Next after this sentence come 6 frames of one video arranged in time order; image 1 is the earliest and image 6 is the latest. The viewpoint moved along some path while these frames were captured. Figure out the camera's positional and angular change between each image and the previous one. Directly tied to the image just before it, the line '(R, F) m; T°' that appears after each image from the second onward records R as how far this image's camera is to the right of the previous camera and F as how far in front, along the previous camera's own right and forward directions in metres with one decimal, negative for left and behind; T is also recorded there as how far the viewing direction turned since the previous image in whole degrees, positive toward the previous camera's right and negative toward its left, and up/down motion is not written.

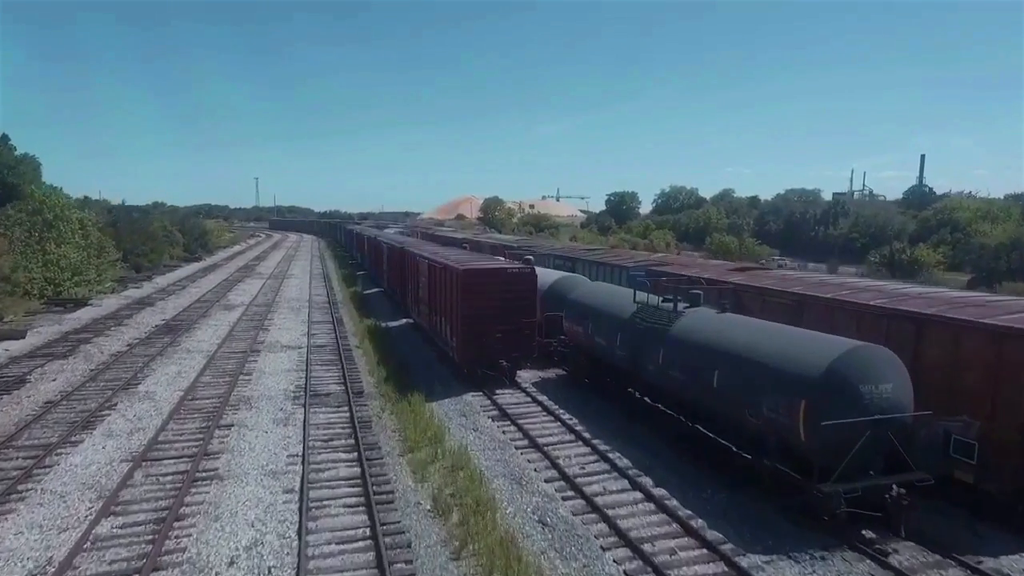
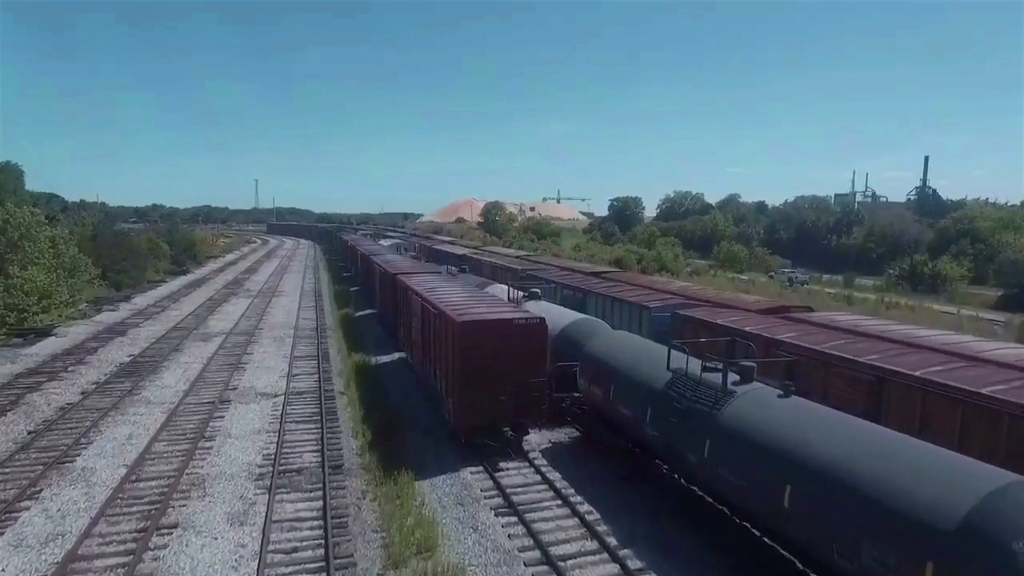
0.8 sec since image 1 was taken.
(-0.1, +2.3) m; 0°
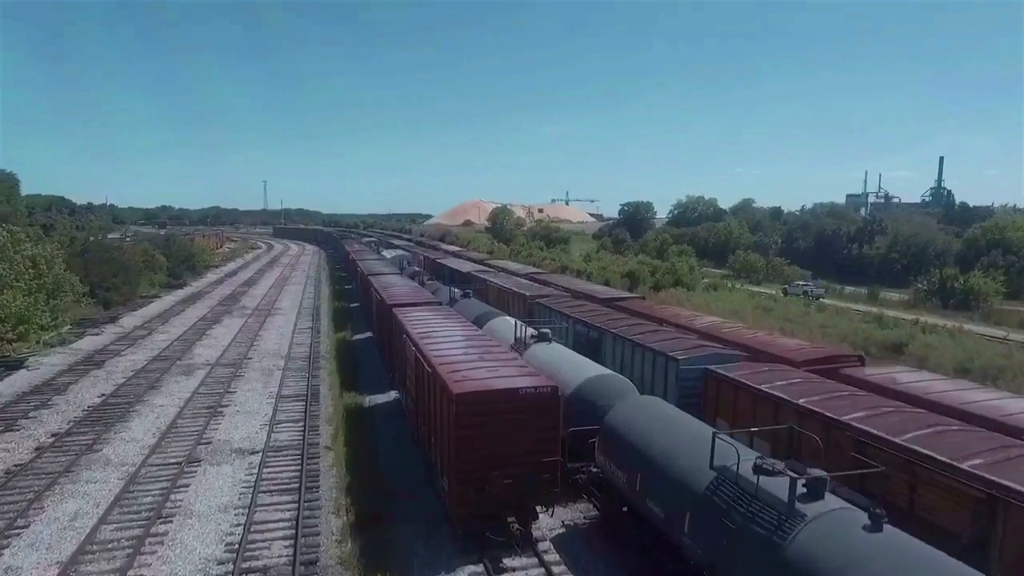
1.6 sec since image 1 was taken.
(0.0, +2.0) m; -1°
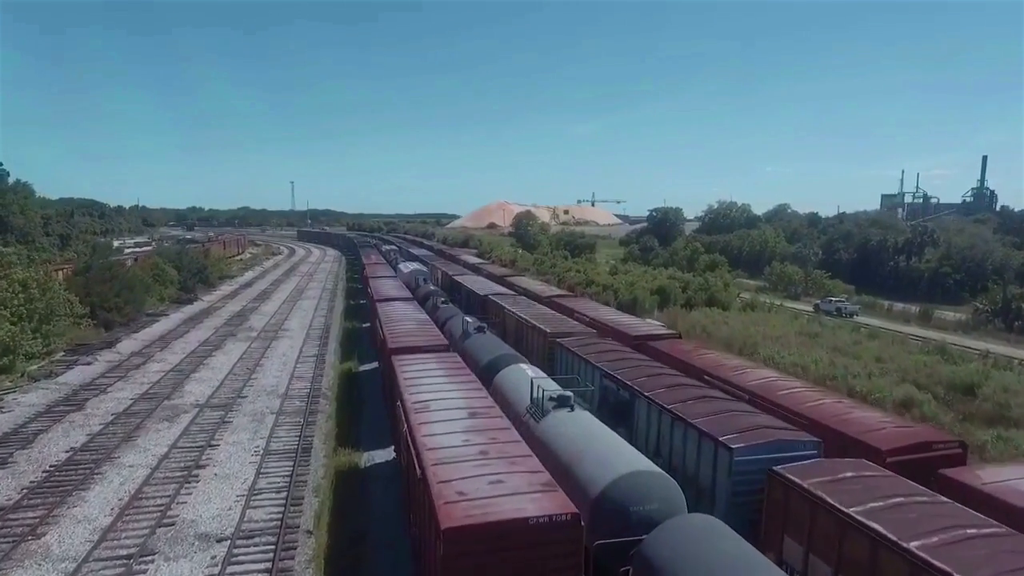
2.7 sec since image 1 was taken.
(+0.2, +2.6) m; -2°
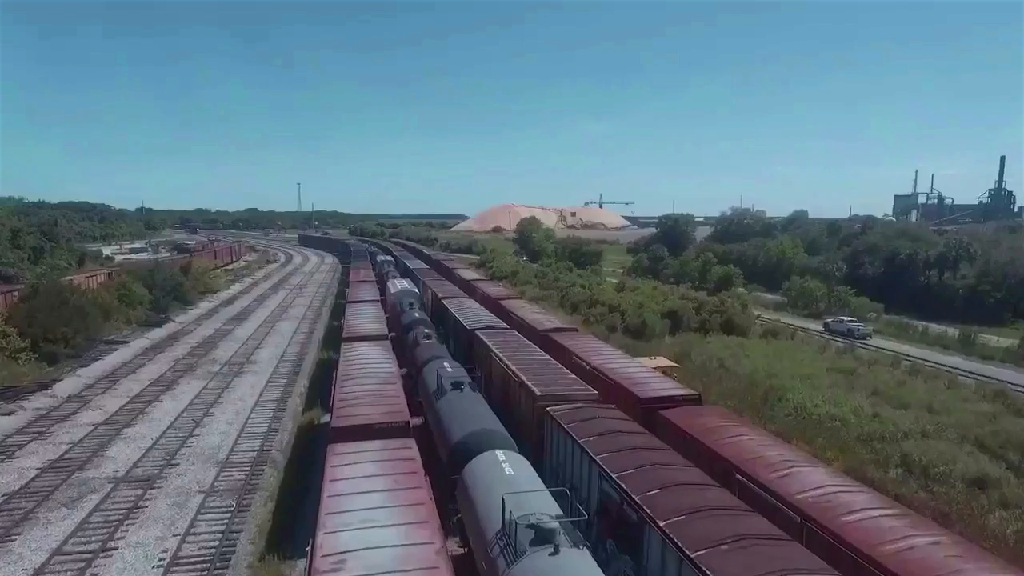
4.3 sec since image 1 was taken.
(+0.8, +3.9) m; -1°
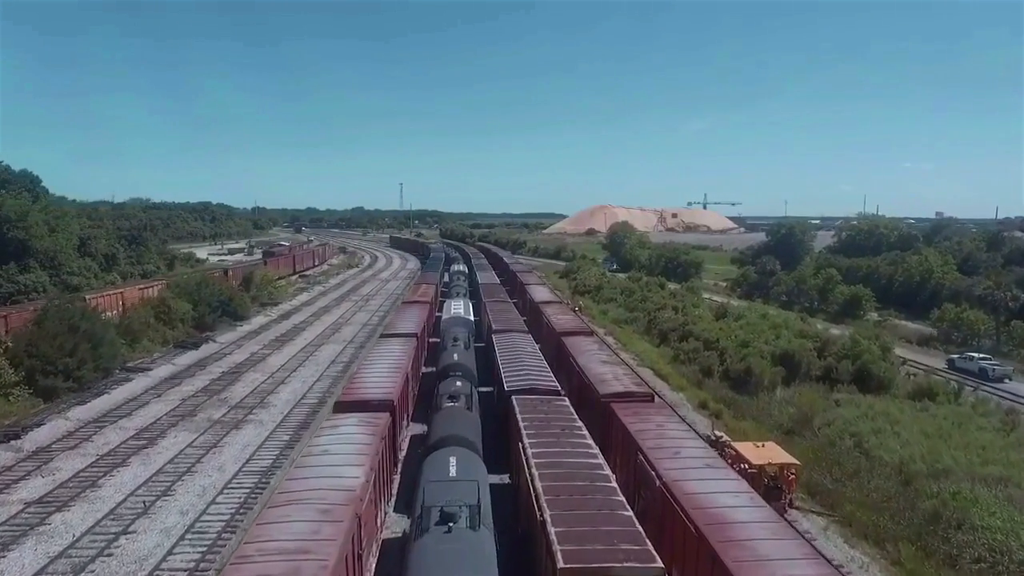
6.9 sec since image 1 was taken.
(+1.5, +7.0) m; -9°
